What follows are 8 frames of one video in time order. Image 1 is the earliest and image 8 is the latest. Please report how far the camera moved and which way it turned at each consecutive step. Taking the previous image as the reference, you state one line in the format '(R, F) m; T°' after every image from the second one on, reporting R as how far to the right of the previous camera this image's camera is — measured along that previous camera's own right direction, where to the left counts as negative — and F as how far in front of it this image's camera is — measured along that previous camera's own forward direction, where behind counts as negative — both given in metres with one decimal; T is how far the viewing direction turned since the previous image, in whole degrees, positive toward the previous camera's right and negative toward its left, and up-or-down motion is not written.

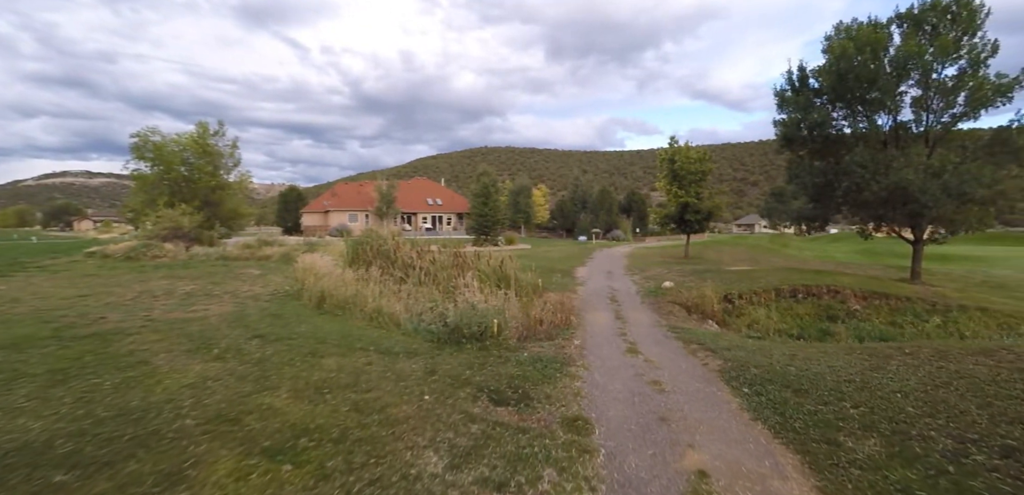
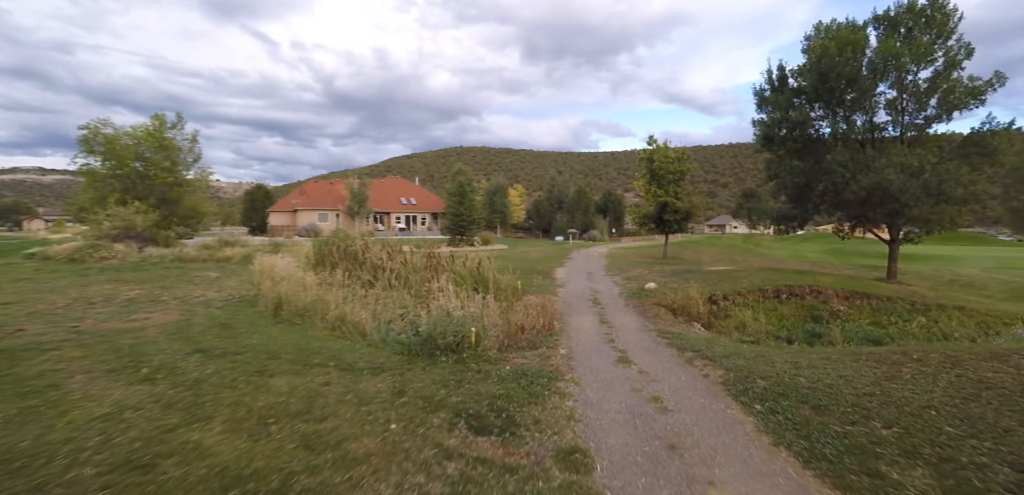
(-0.1, +0.7) m; +3°
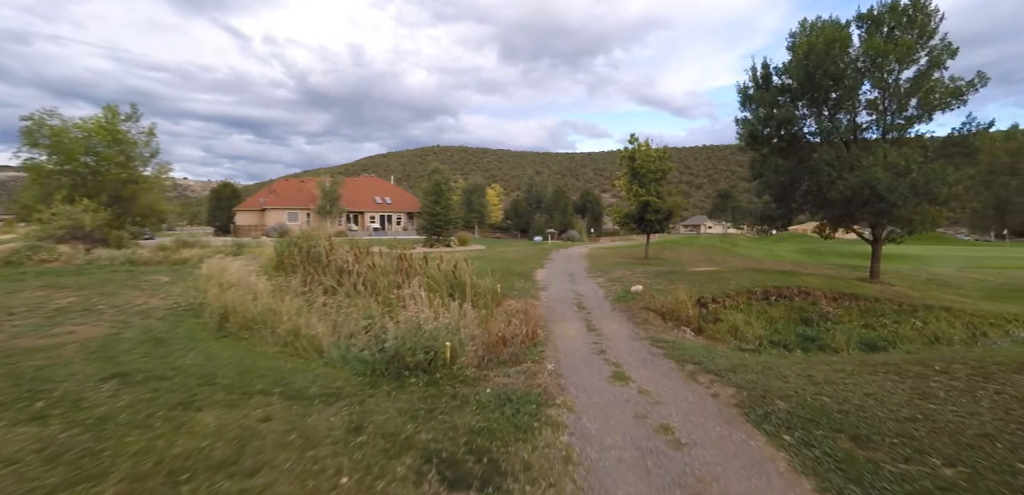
(0.0, +0.8) m; +3°
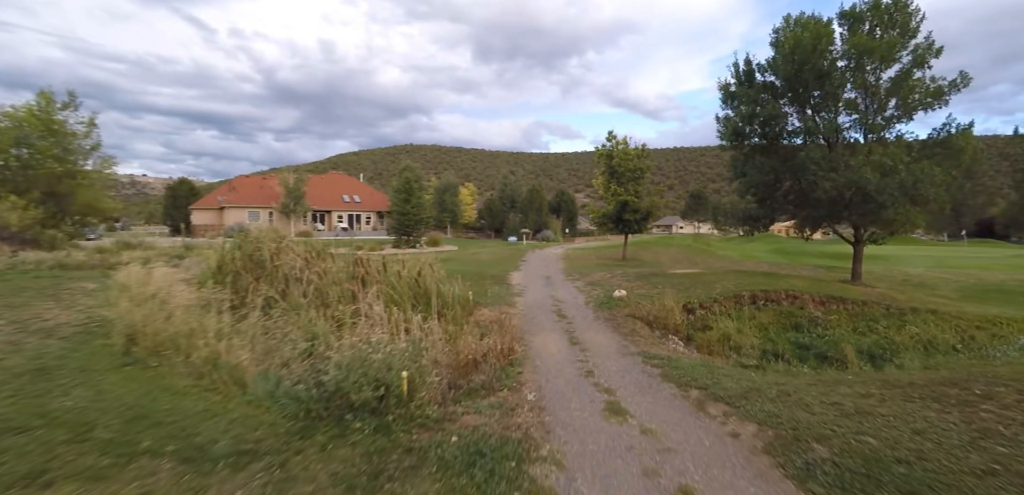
(0.0, +1.0) m; +3°
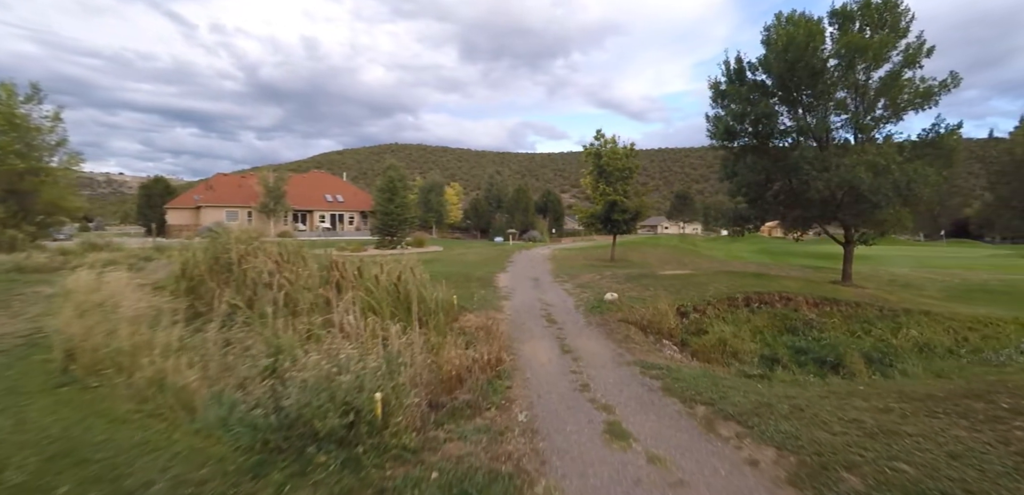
(0.0, +0.5) m; +2°
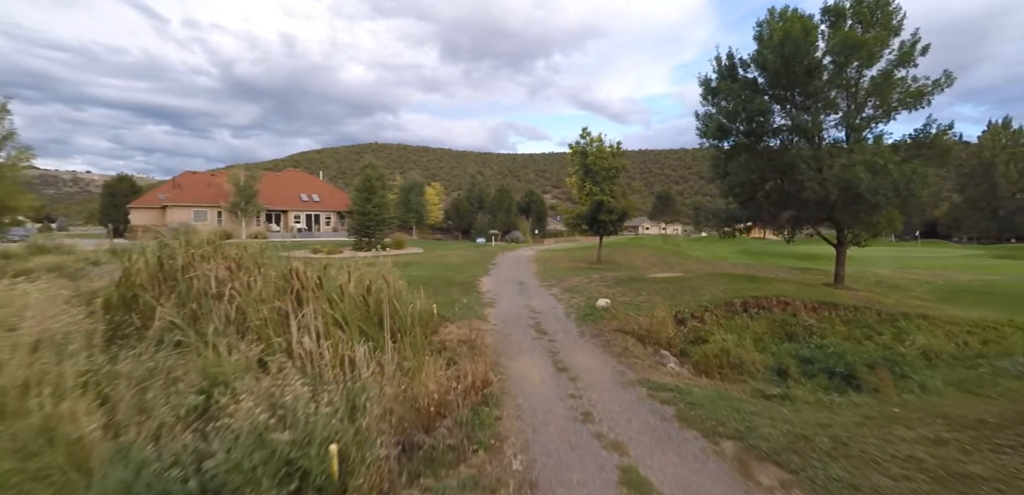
(-0.1, +0.8) m; +2°
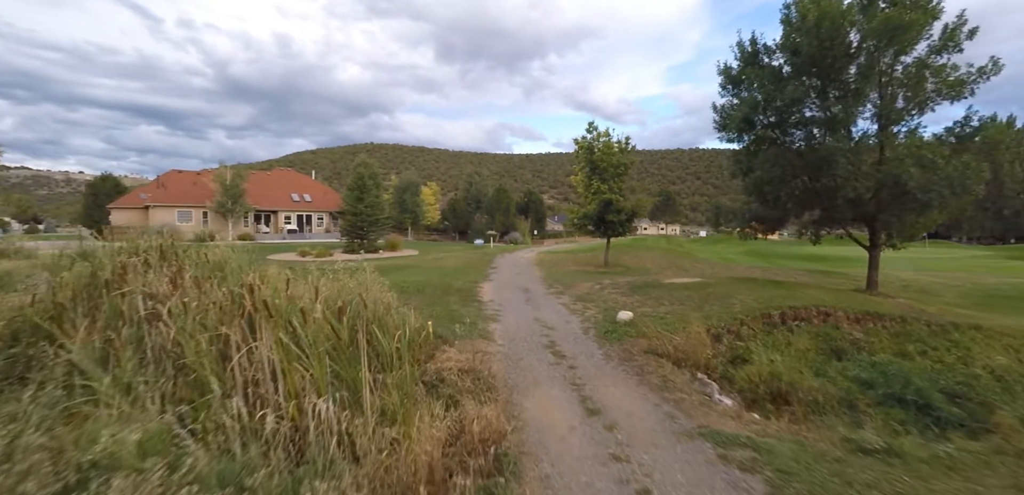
(-0.2, +1.3) m; +1°
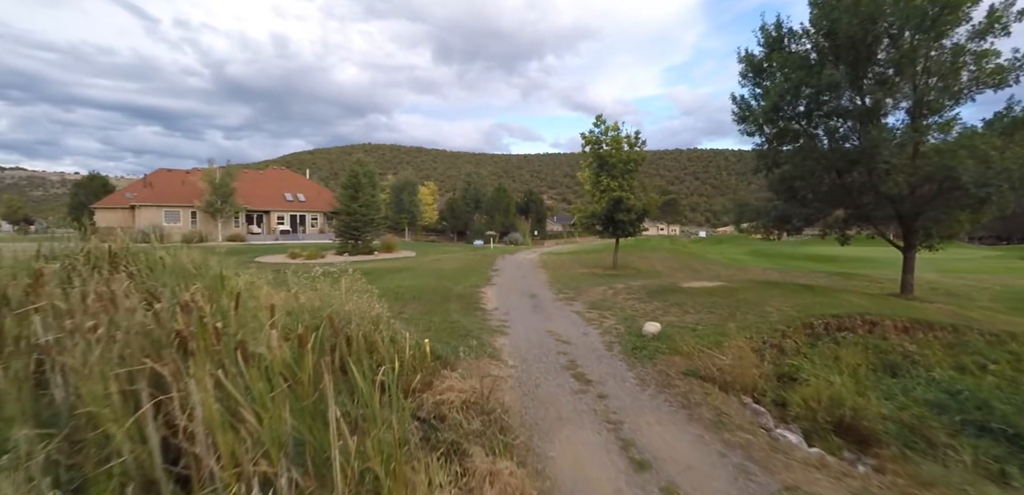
(-0.2, +1.1) m; 0°
